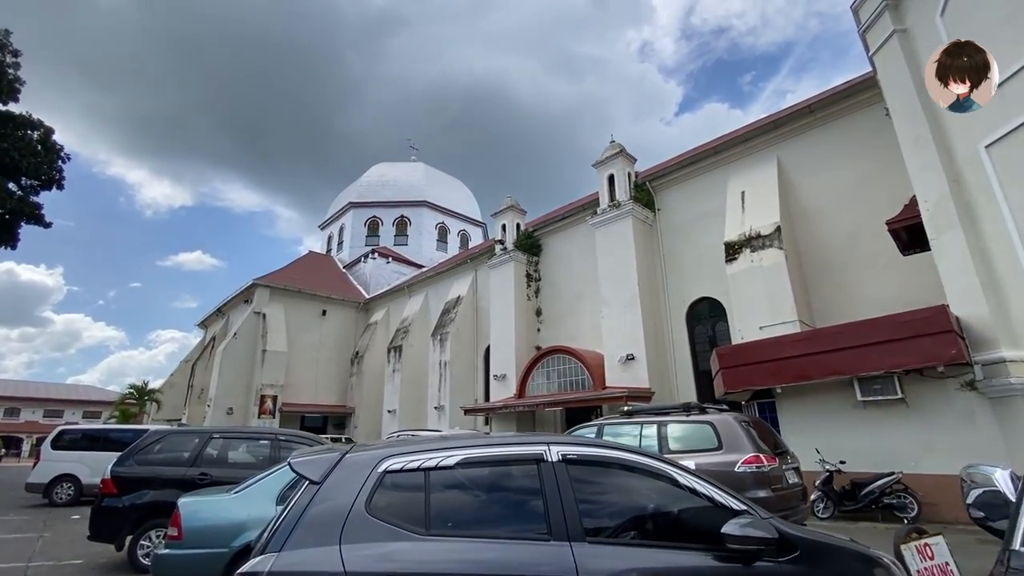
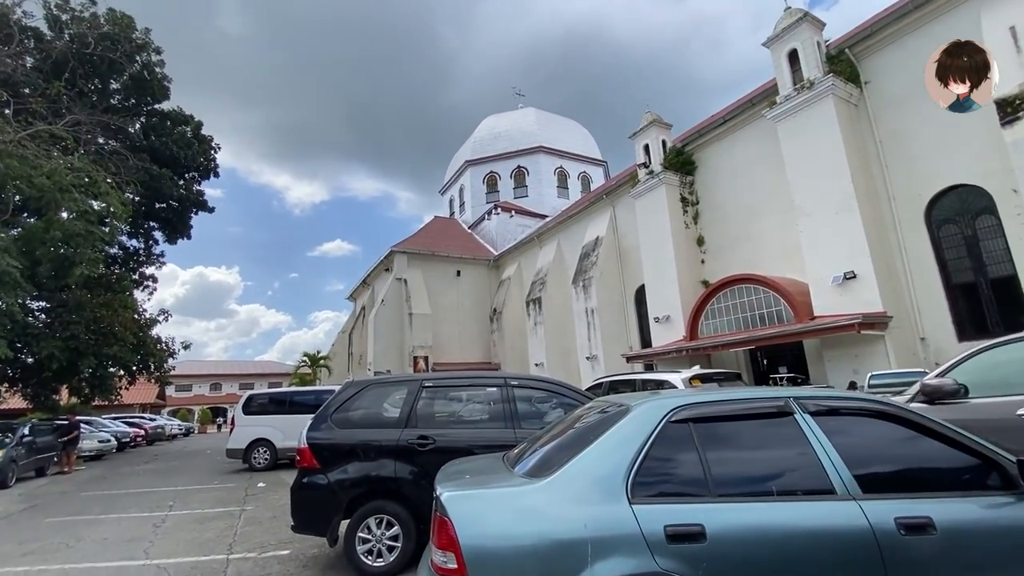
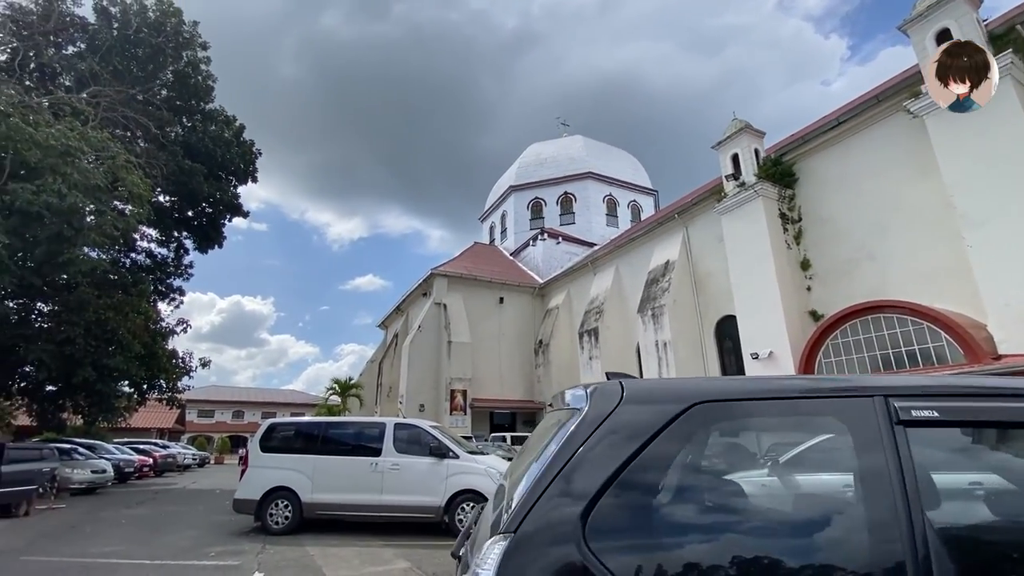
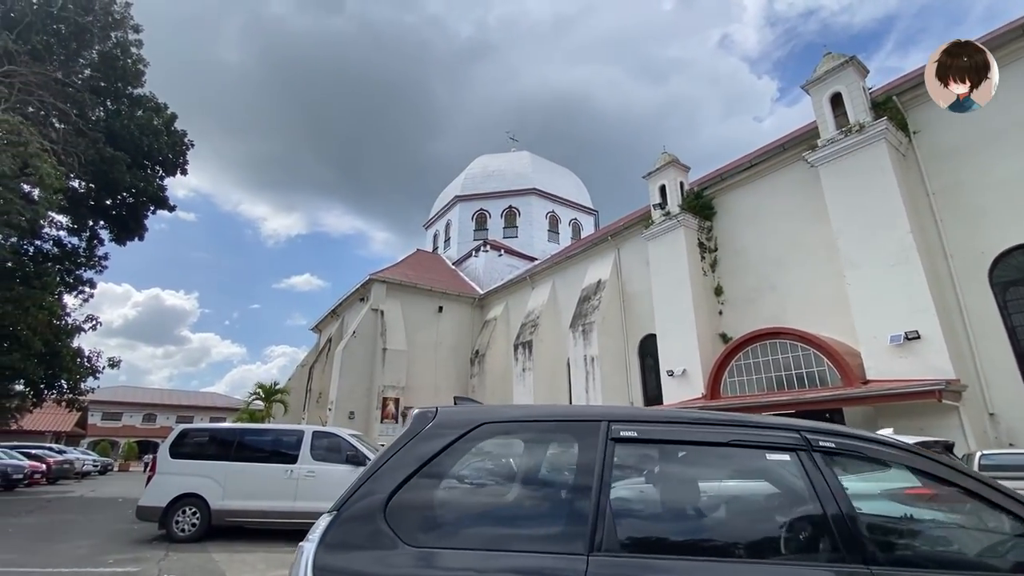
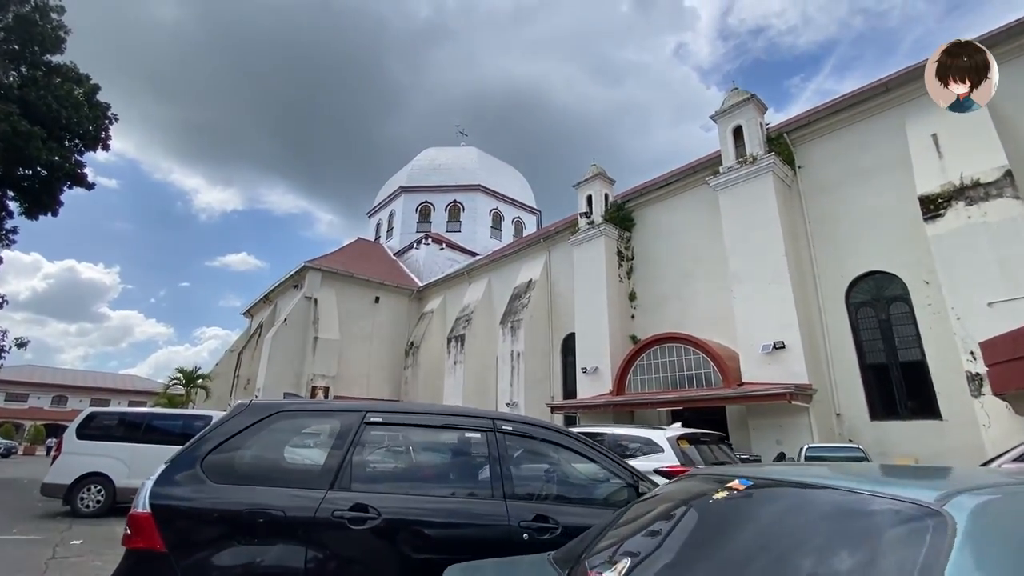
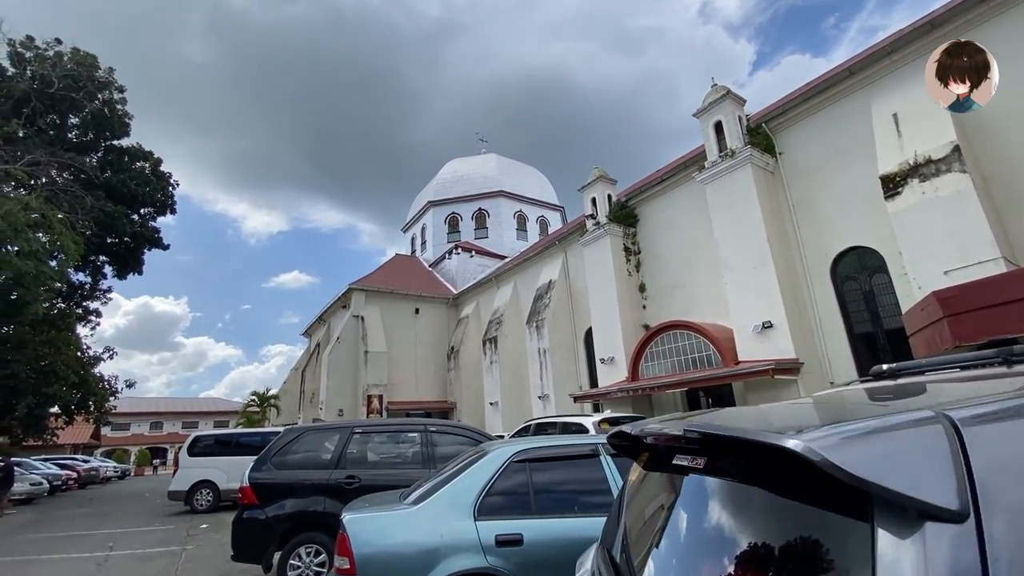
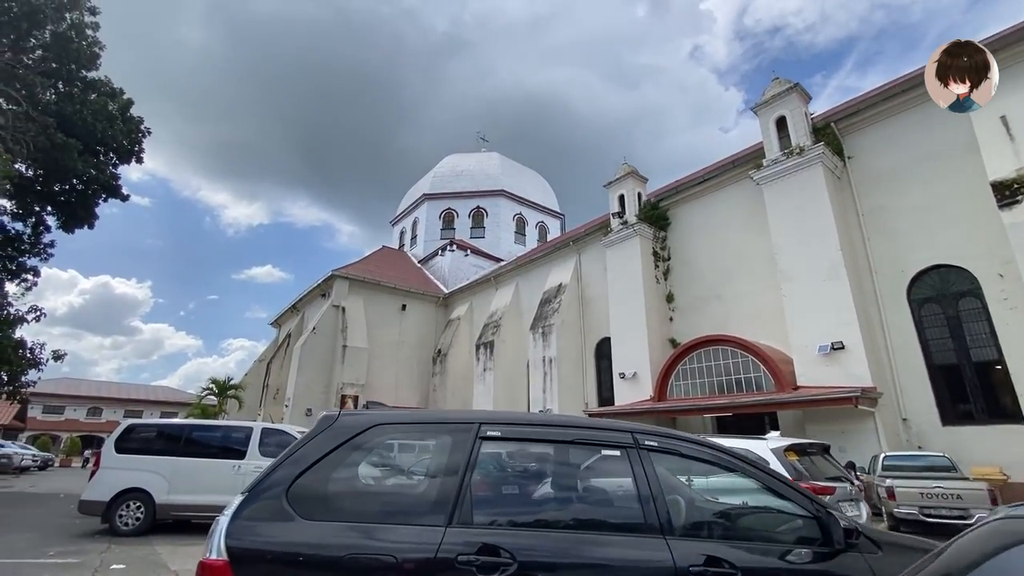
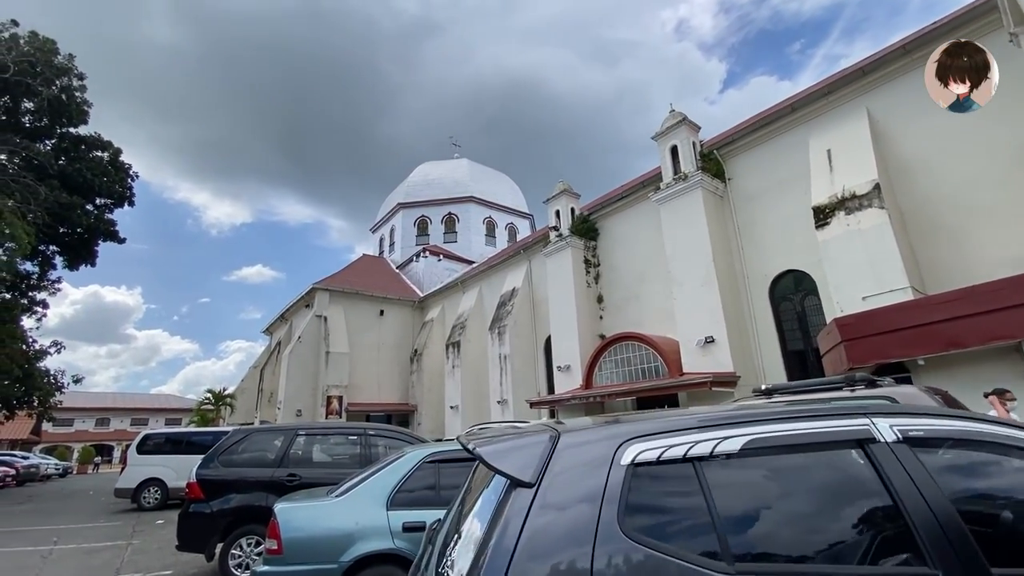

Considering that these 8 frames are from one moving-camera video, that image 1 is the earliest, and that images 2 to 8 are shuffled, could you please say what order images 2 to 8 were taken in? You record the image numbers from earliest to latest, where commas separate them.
8, 6, 2, 5, 7, 4, 3
